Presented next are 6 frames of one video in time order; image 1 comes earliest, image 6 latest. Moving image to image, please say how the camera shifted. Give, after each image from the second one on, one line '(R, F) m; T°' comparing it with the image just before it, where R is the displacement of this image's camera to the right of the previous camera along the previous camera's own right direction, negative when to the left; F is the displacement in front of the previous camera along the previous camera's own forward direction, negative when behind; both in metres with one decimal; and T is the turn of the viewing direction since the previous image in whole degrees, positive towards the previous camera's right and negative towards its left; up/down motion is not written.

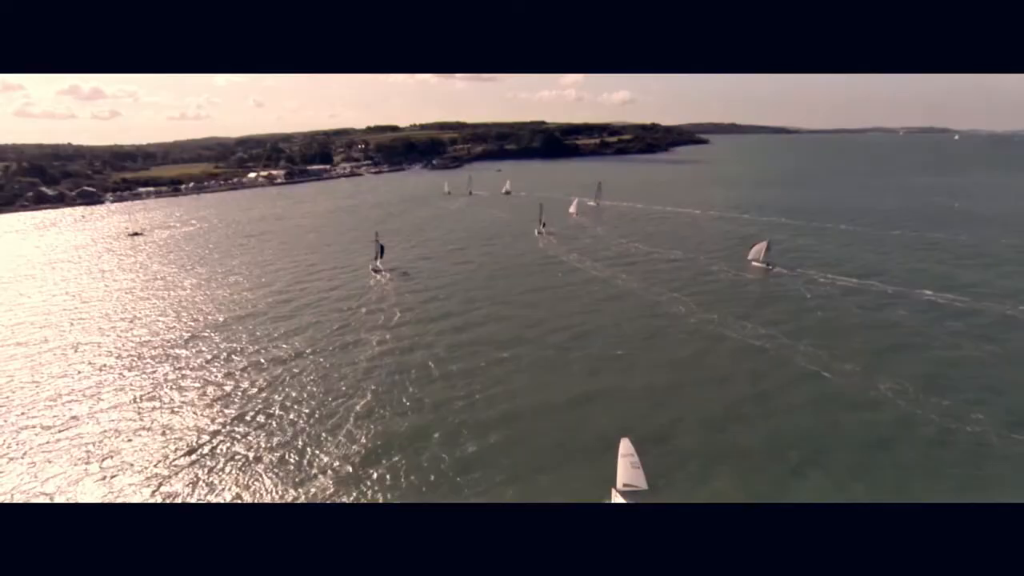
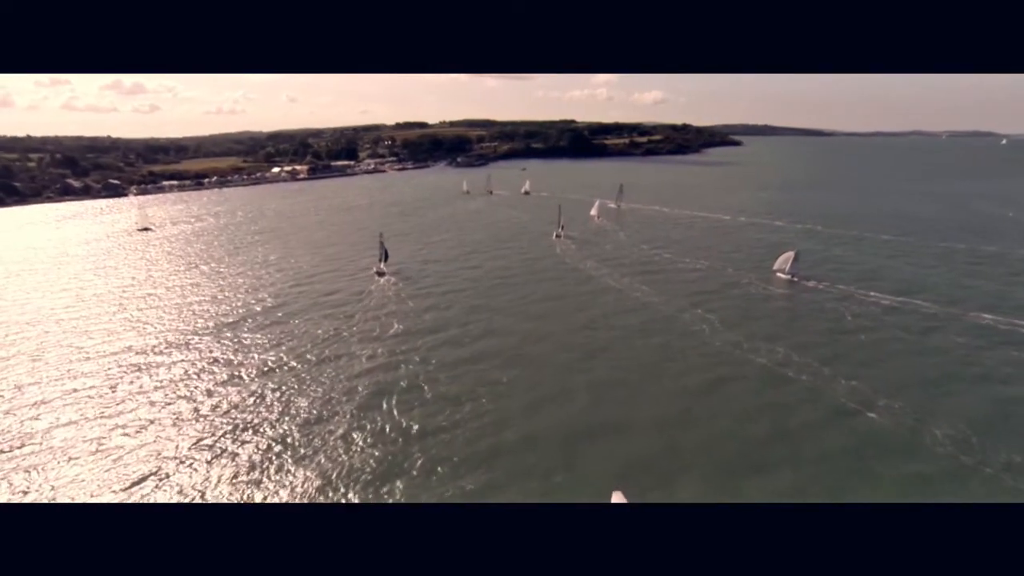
(+1.3, +3.0) m; -3°
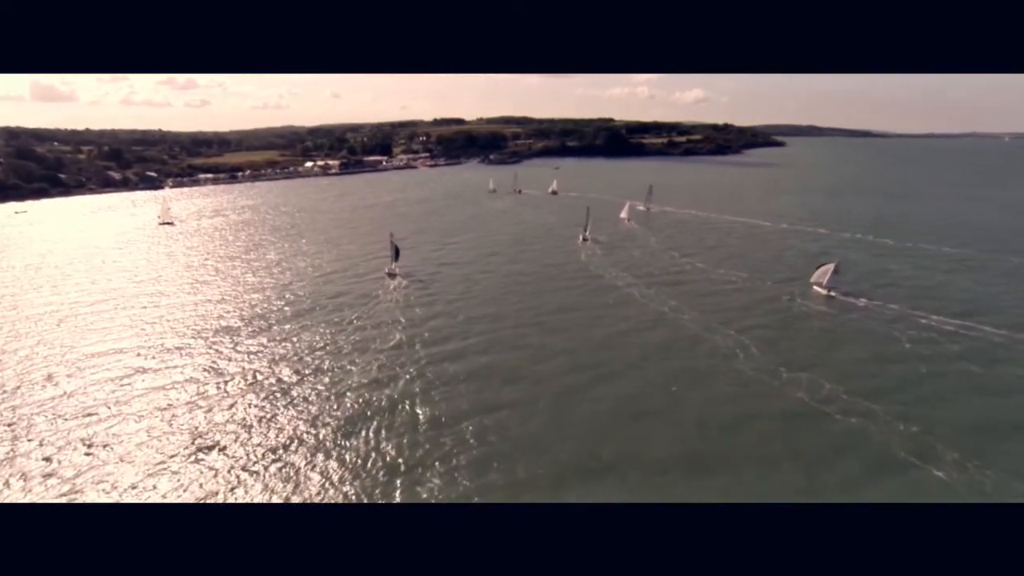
(+1.4, +2.9) m; -4°
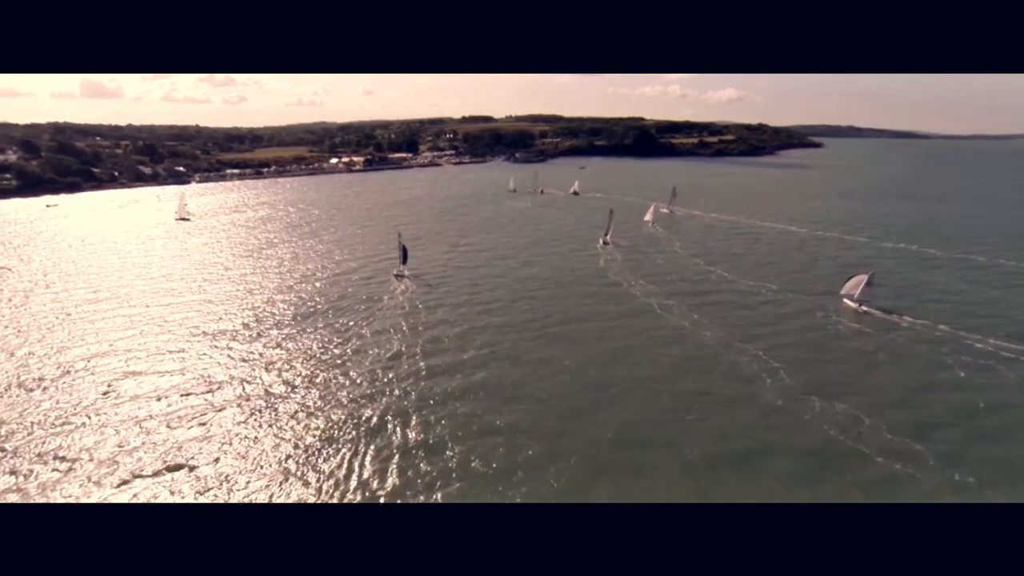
(+1.2, +2.1) m; -3°
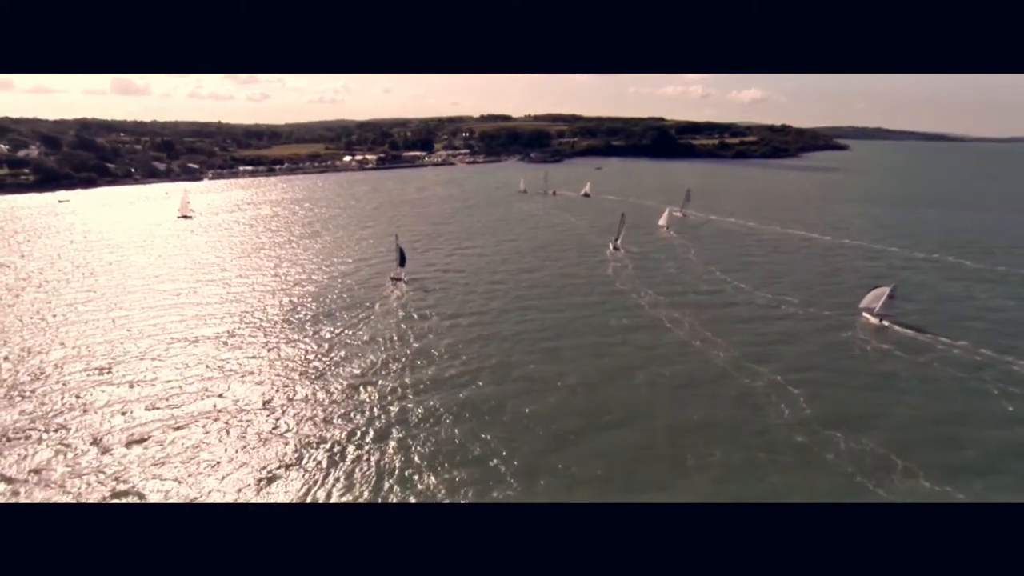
(+1.3, +2.0) m; -2°
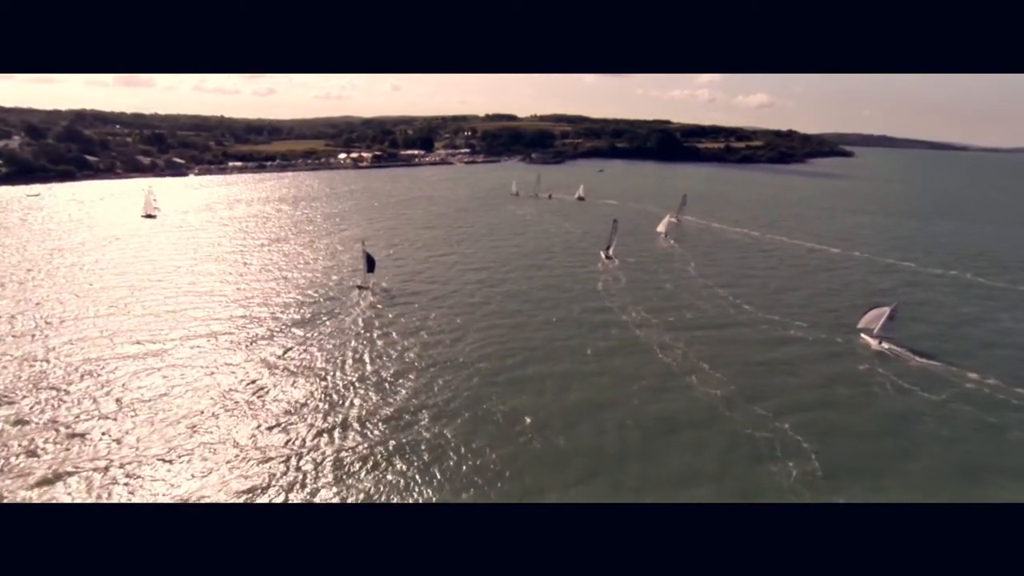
(+2.1, +4.0) m; 0°
